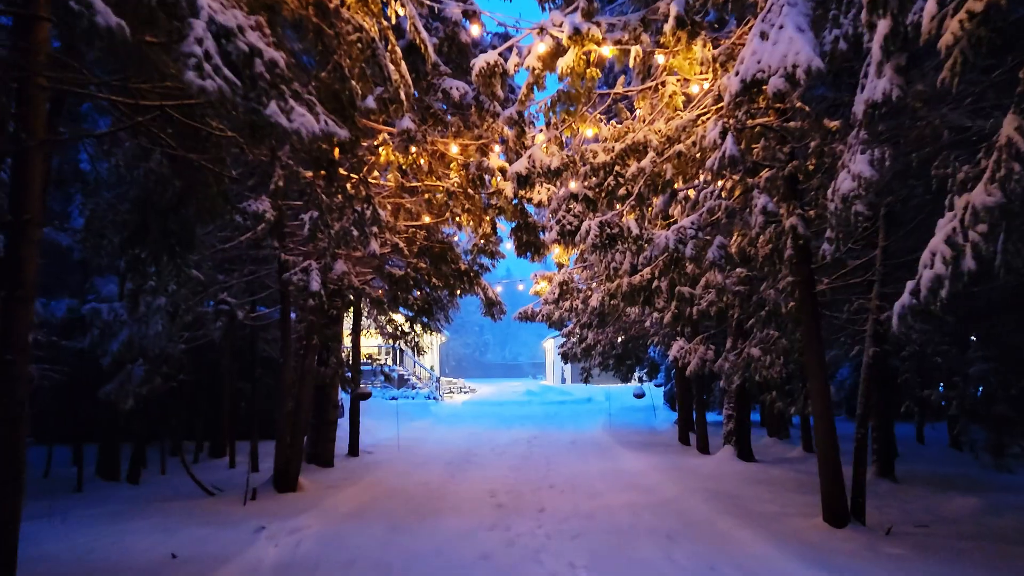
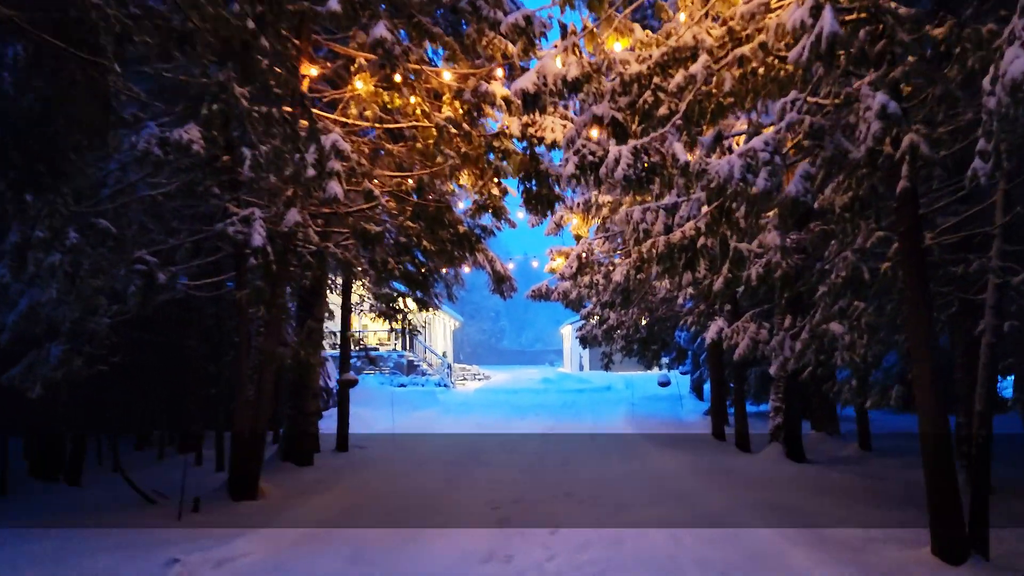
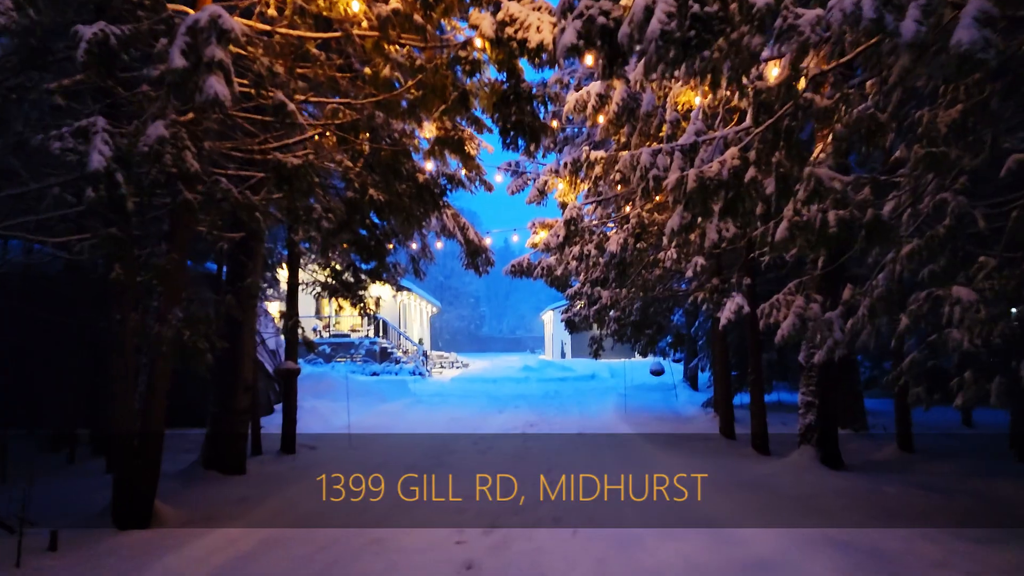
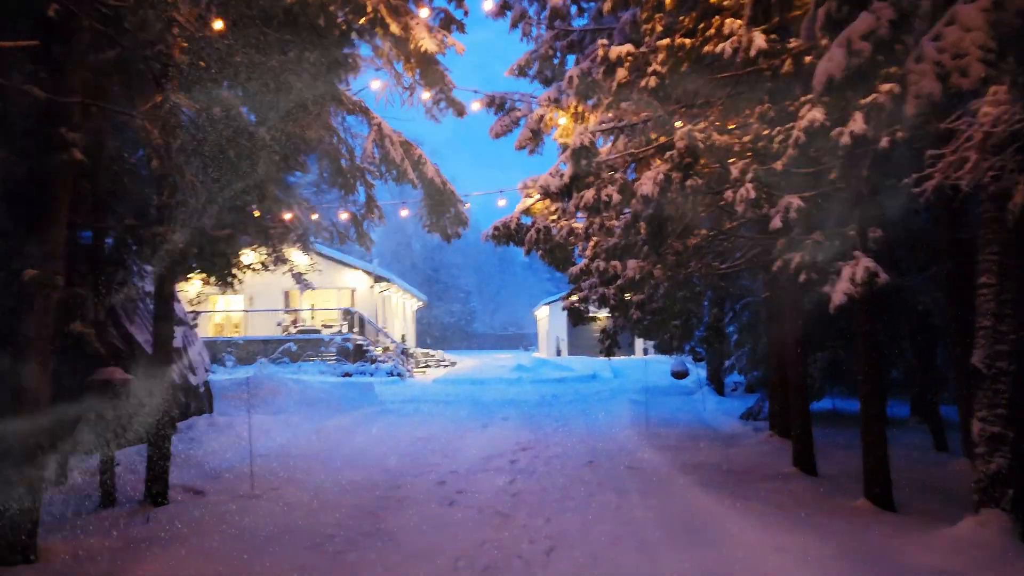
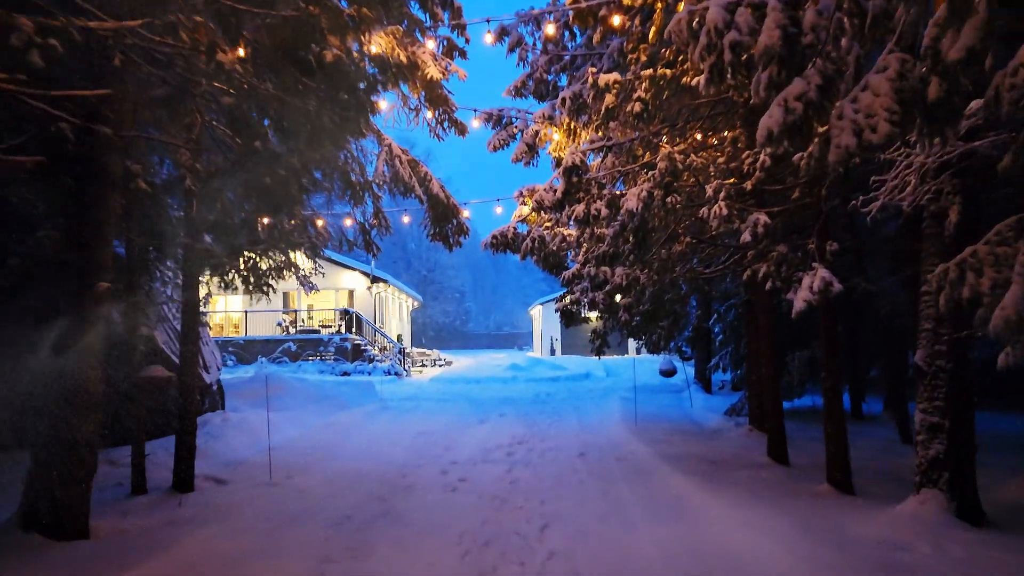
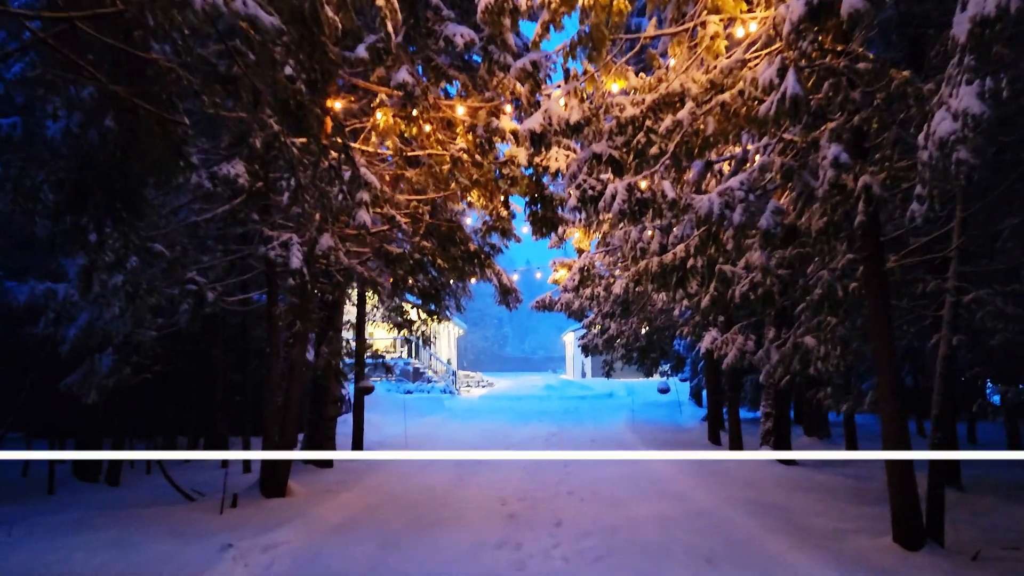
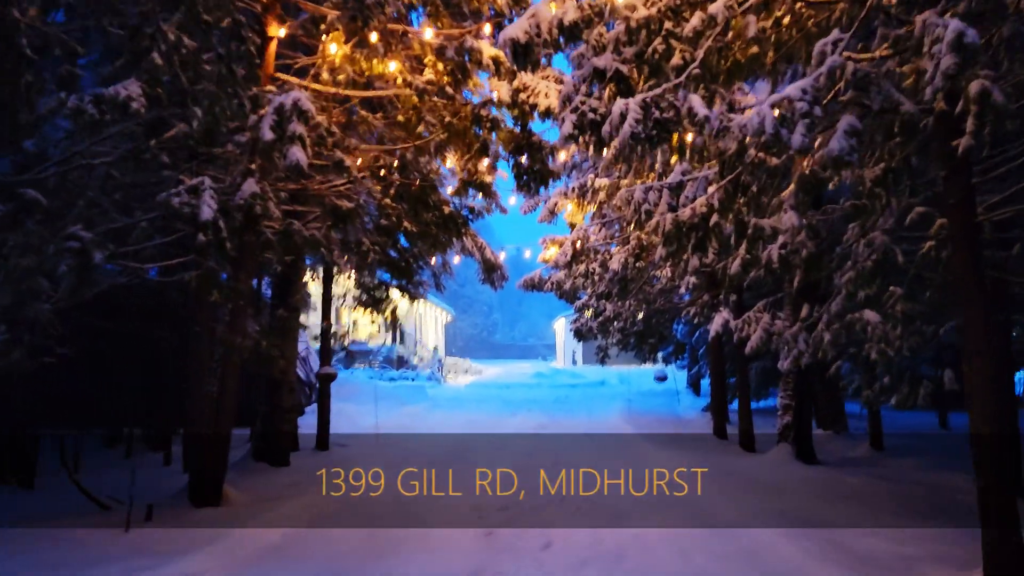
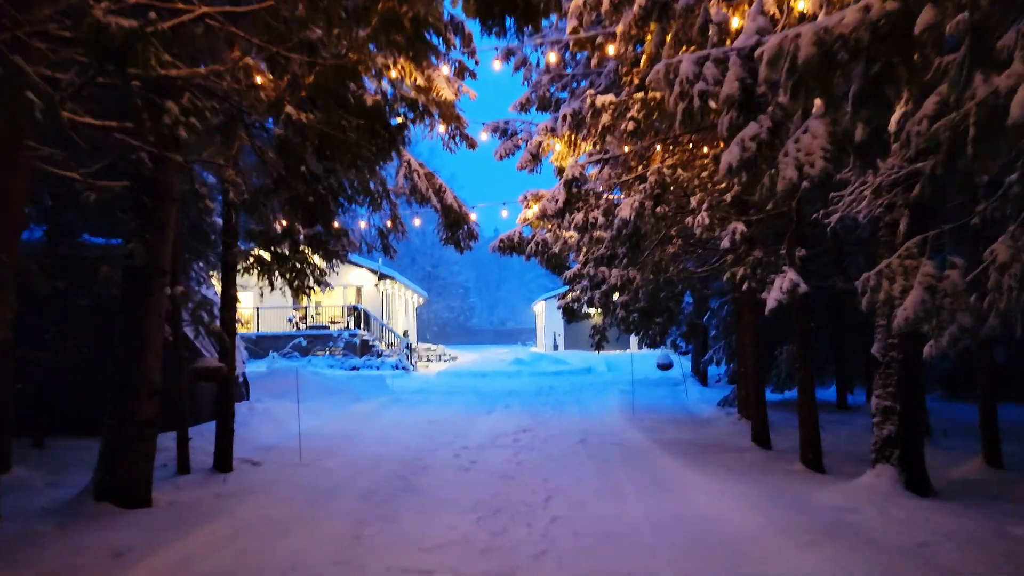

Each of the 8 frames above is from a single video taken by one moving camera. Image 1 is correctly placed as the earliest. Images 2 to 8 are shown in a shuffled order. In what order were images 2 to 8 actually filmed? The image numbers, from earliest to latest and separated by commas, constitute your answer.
6, 2, 7, 3, 8, 5, 4
